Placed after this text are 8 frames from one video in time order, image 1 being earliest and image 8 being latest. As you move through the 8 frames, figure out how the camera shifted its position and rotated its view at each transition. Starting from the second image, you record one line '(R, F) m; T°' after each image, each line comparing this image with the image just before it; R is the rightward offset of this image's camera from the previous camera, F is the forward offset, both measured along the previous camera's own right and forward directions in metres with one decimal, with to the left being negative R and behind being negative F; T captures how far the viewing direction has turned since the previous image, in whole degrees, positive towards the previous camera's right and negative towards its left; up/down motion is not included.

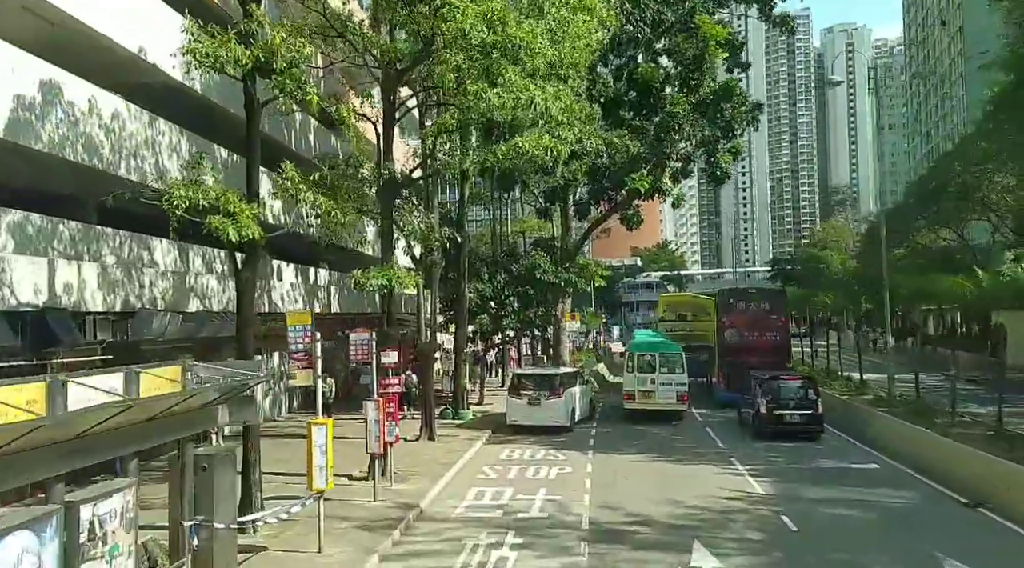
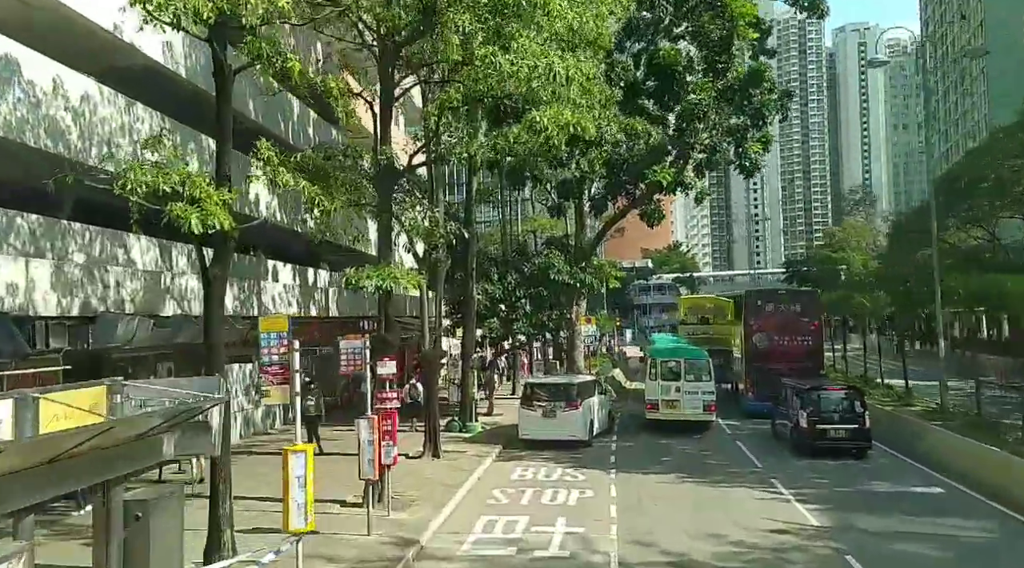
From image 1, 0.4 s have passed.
(-0.1, +2.0) m; -1°
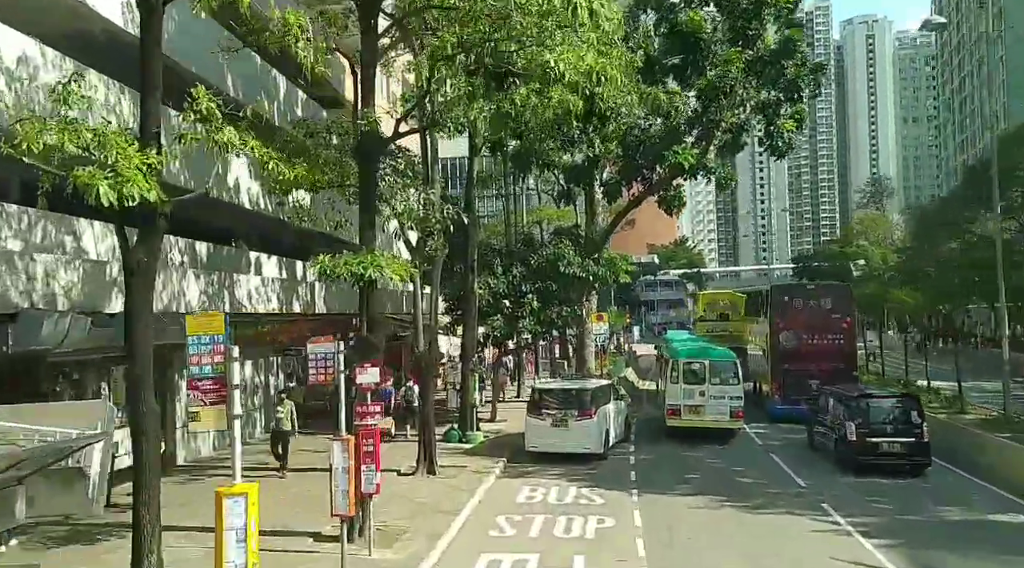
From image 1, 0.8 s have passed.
(0.0, +2.5) m; 0°
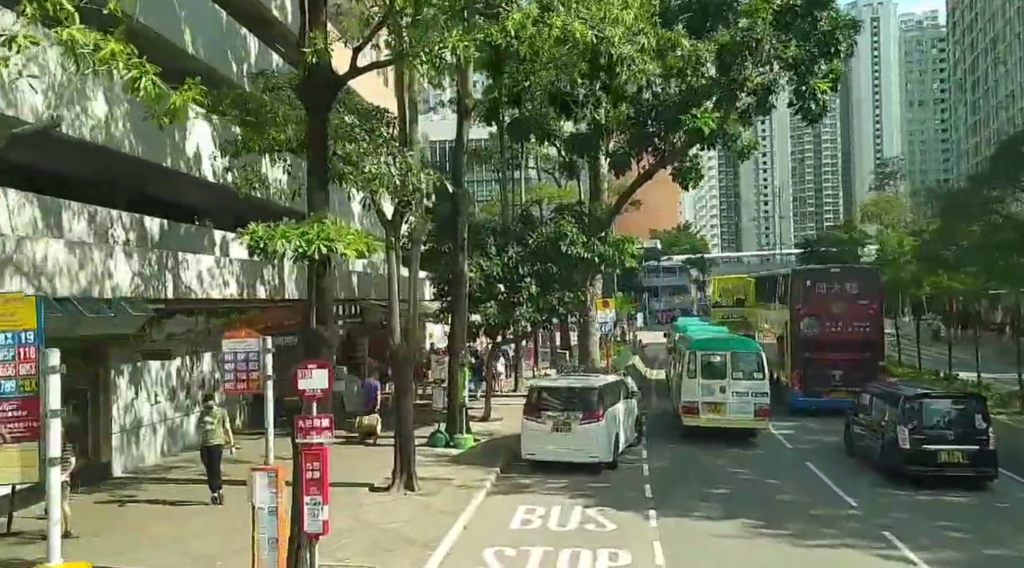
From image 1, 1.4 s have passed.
(+0.1, +2.8) m; 0°
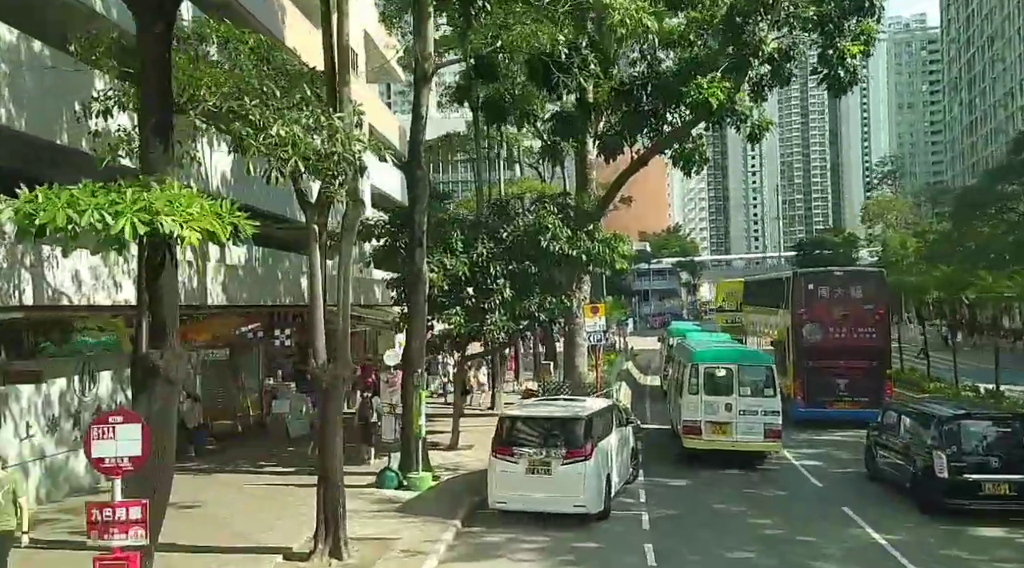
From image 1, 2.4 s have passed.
(+0.3, +3.5) m; +1°
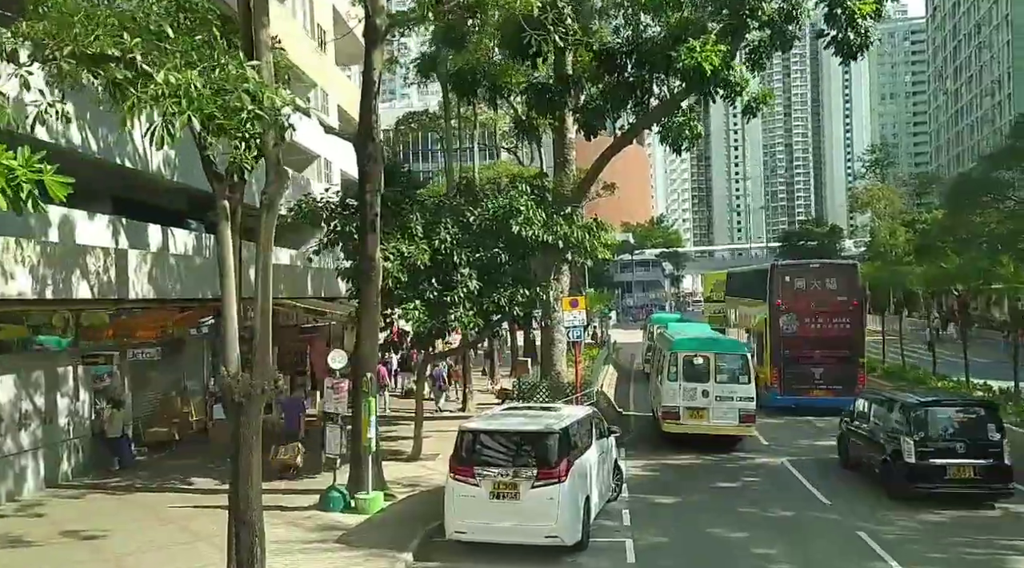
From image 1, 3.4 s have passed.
(+0.3, +2.0) m; +1°
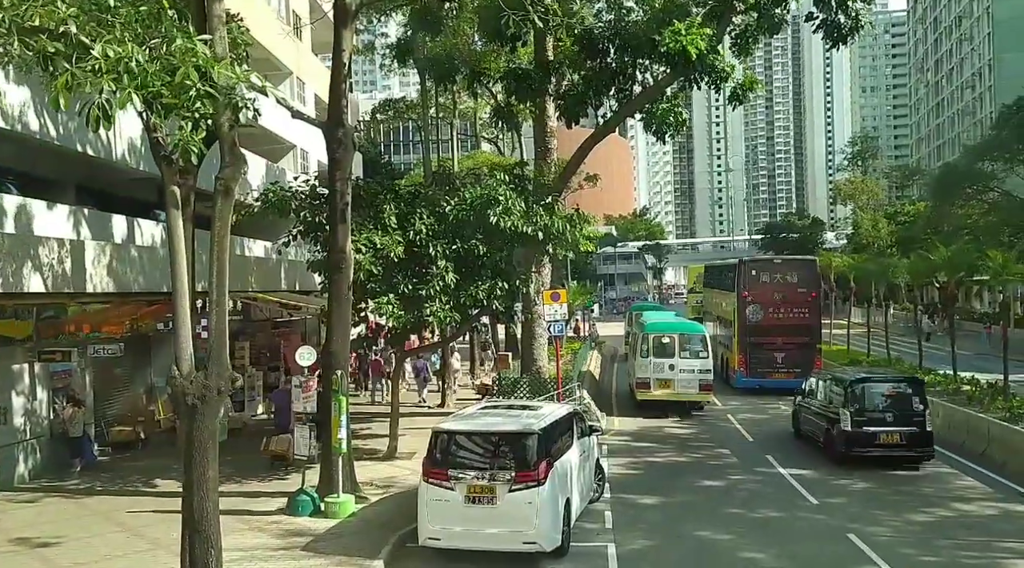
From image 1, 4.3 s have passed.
(+0.1, +0.6) m; +1°
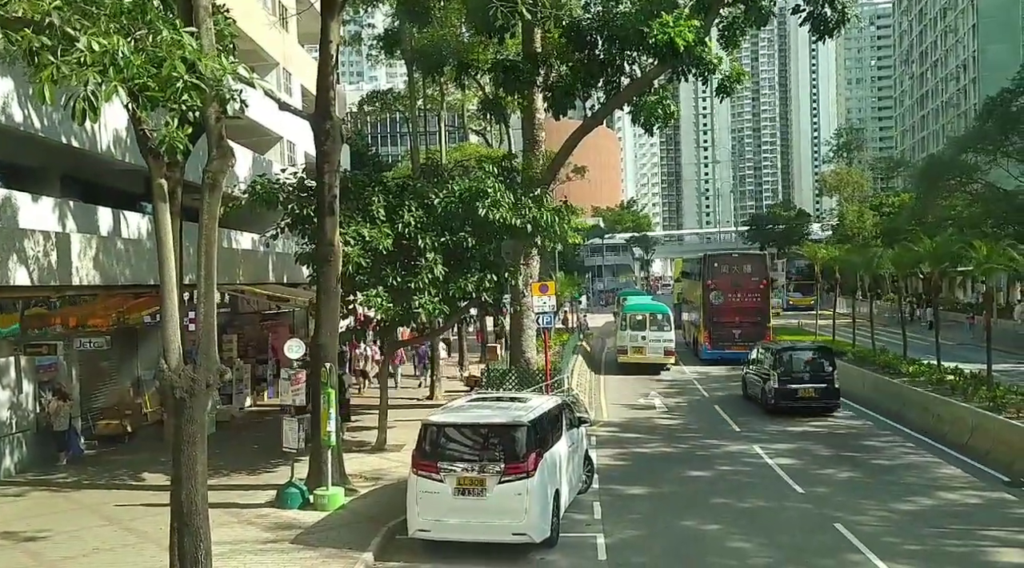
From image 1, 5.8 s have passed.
(0.0, 0.0) m; +1°
